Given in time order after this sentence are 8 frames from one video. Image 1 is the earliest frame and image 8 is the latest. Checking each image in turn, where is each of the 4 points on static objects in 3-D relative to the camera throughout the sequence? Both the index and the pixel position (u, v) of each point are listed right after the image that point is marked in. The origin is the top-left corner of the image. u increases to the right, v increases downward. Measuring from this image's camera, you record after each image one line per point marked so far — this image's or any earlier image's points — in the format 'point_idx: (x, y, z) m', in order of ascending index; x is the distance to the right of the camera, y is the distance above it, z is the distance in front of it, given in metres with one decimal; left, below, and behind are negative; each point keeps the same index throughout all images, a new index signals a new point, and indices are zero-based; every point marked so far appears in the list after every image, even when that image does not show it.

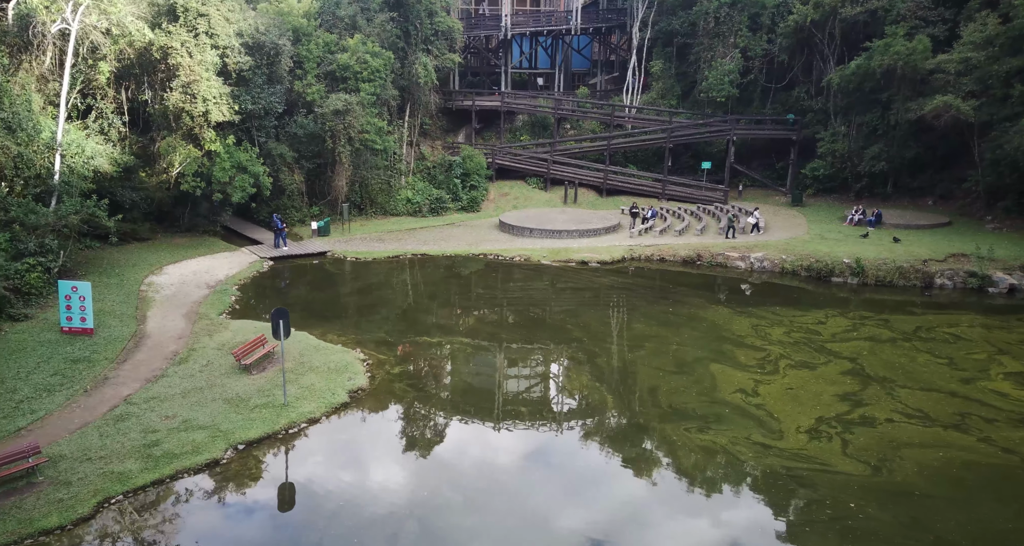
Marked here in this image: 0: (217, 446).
0: (-4.3, -2.6, +10.0) m
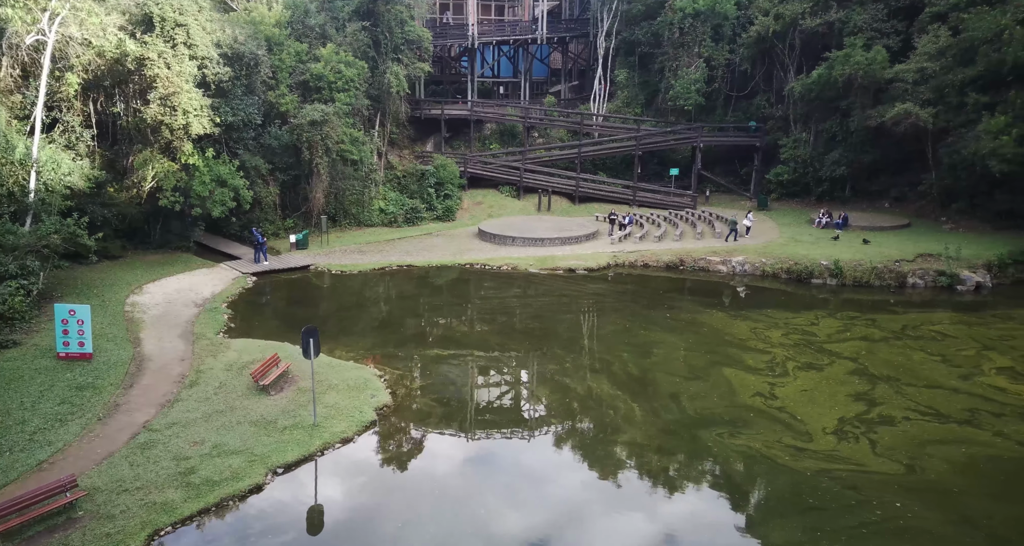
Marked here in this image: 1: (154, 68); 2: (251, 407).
0: (-3.7, -2.9, +9.7) m
1: (-10.1, +5.7, +18.6) m
2: (-4.5, -2.3, +11.7) m
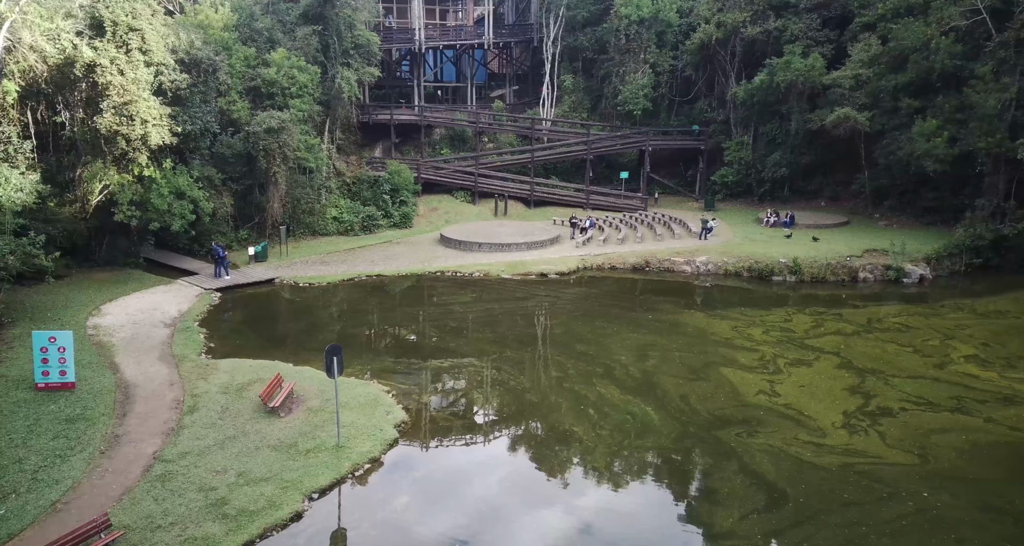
0: (-3.0, -3.1, +9.3) m
1: (-10.6, +5.2, +17.5) m
2: (-4.1, -2.7, +11.3) m
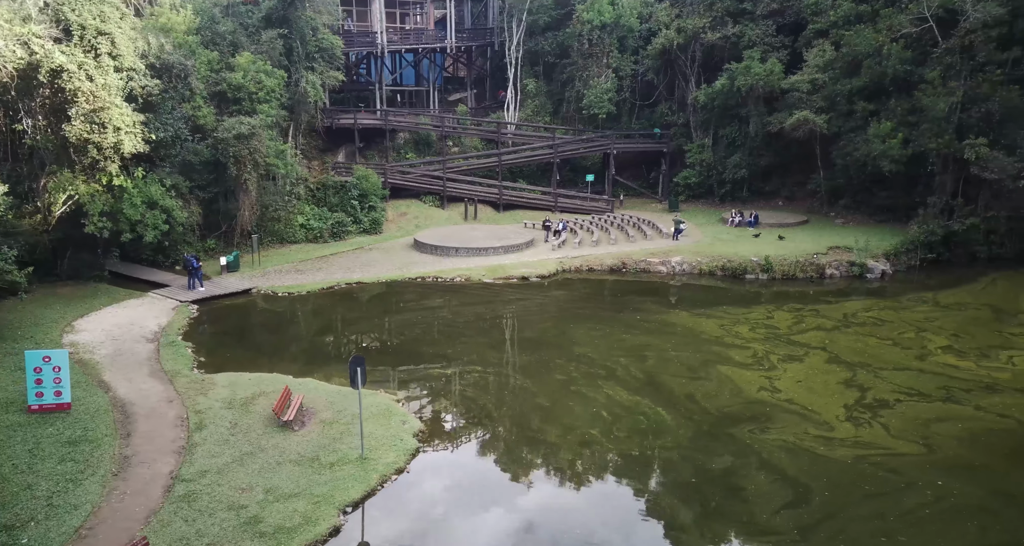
0: (-2.5, -3.3, +9.2) m
1: (-10.9, +4.8, +16.9) m
2: (-3.8, -2.8, +11.1) m
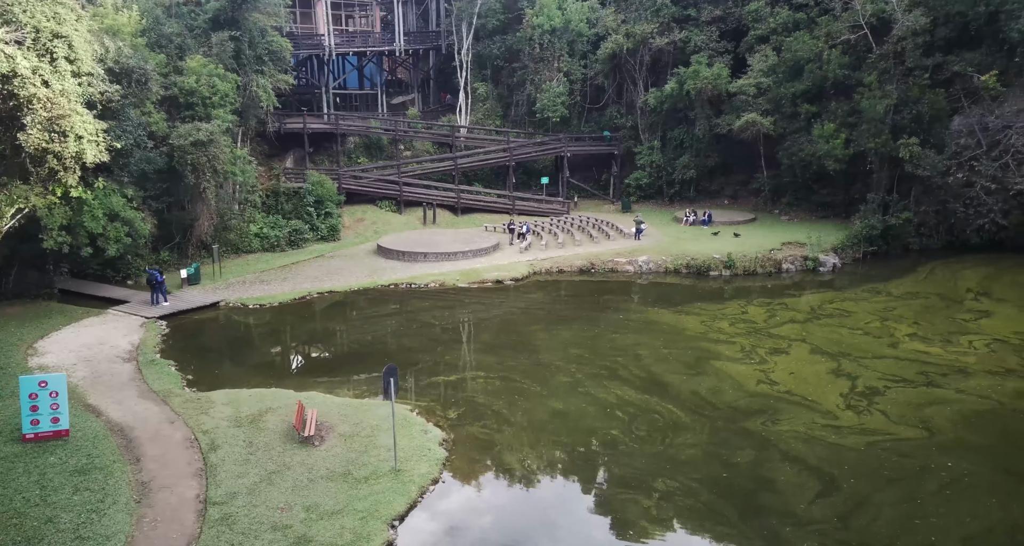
0: (-1.8, -3.4, +9.1) m
1: (-11.2, +4.4, +15.9) m
2: (-3.3, -3.0, +10.8) m
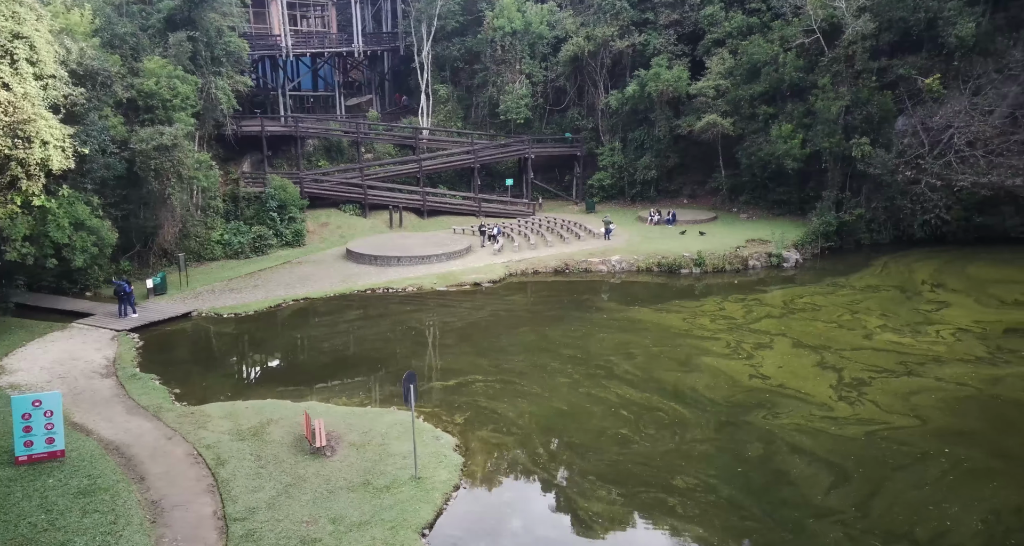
0: (-1.4, -3.5, +9.0) m
1: (-11.4, +4.1, +15.1) m
2: (-3.0, -3.2, +10.6) m
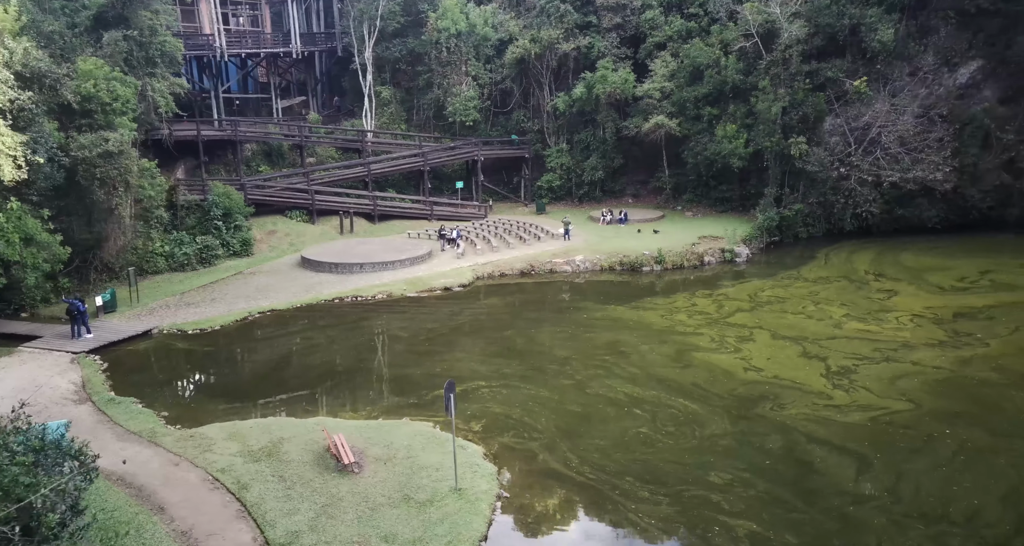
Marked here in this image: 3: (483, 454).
0: (-0.6, -3.7, +8.9) m
1: (-11.4, +3.6, +13.8) m
2: (-2.4, -3.3, +10.3) m
3: (-0.5, -3.1, +11.5) m
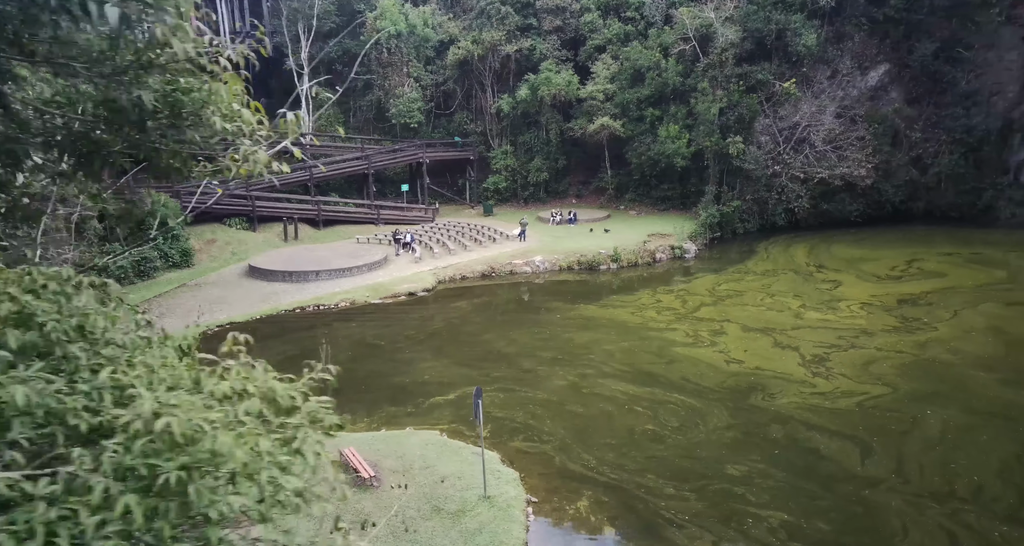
0: (0.0, -3.7, +8.9) m
1: (-11.5, +3.2, +12.5) m
2: (-1.9, -3.5, +10.1) m
3: (-0.2, -3.2, +11.5) m
